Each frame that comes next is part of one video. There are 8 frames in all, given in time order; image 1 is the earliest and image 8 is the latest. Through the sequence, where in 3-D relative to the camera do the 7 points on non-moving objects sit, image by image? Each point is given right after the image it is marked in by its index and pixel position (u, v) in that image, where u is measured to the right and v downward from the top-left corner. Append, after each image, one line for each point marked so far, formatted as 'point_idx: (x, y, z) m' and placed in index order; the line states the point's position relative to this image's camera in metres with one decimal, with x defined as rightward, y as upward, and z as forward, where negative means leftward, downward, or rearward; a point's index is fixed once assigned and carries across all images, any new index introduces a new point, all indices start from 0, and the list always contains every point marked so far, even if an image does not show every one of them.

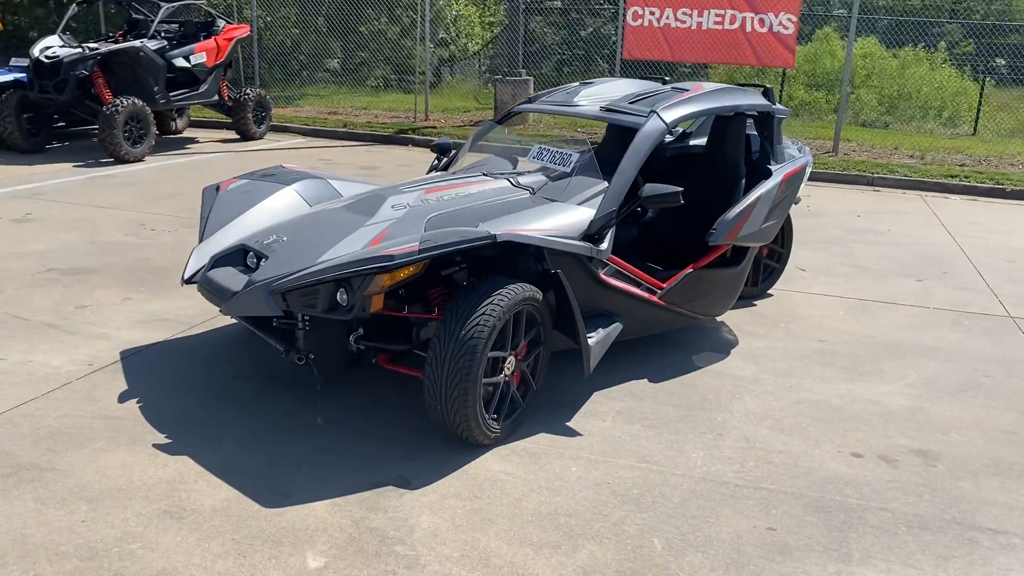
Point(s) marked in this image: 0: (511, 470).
0: (0.0, -0.7, +3.5) m
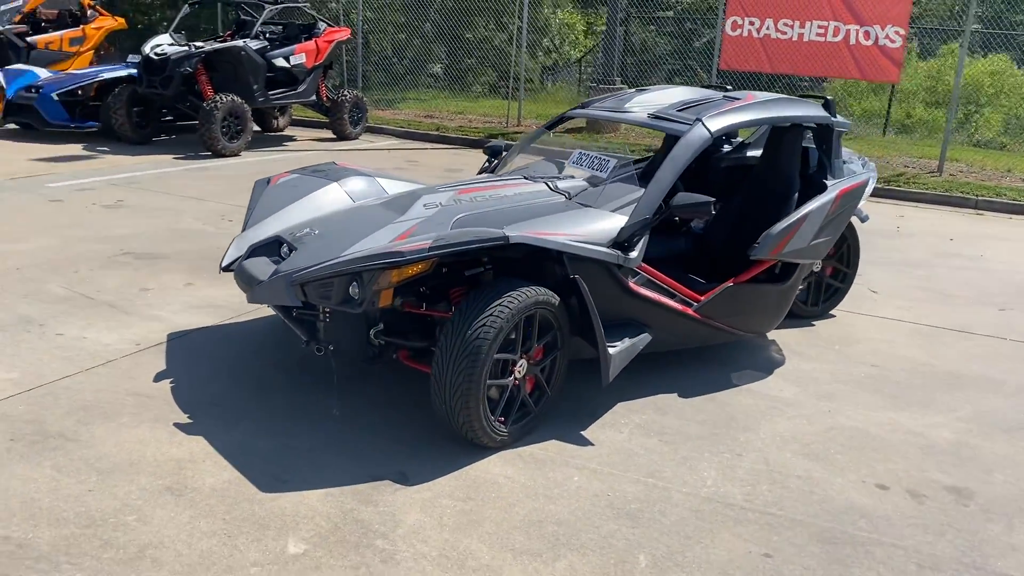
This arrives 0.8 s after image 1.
0: (0.0, -0.7, +3.4) m
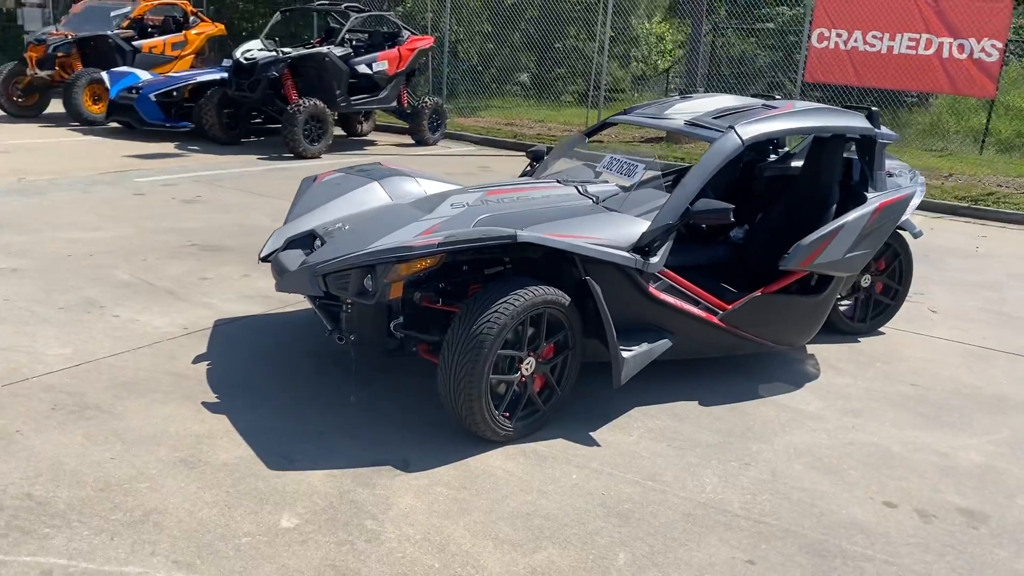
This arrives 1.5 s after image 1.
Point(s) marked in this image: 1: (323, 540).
0: (0.0, -0.7, +3.5) m
1: (-0.6, -0.8, +2.9) m
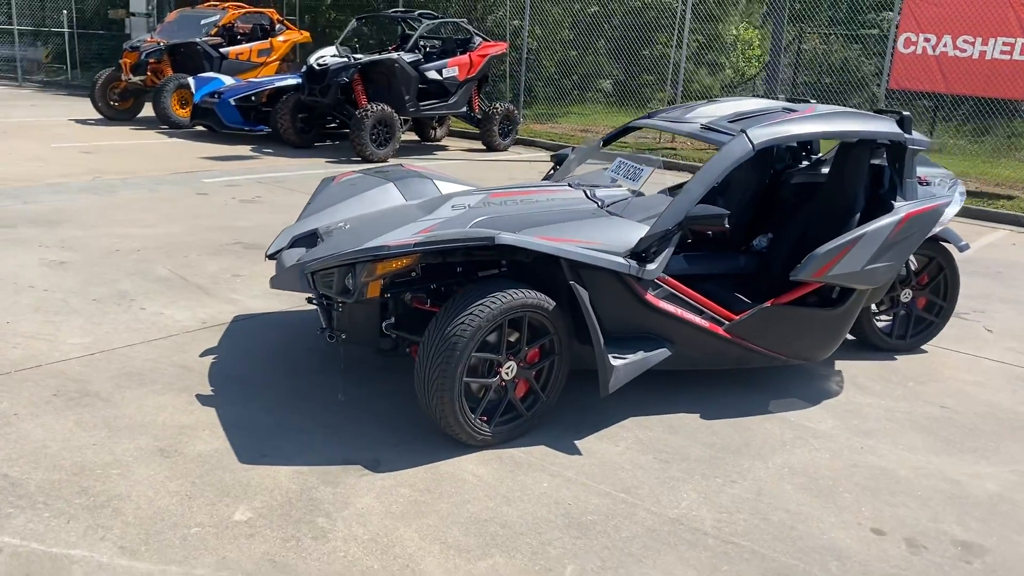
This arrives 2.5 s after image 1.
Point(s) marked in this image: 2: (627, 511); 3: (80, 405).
0: (-0.1, -0.7, +3.5) m
1: (-0.8, -0.8, +2.9) m
2: (+0.4, -0.8, +3.3) m
3: (-1.9, -0.5, +3.8) m
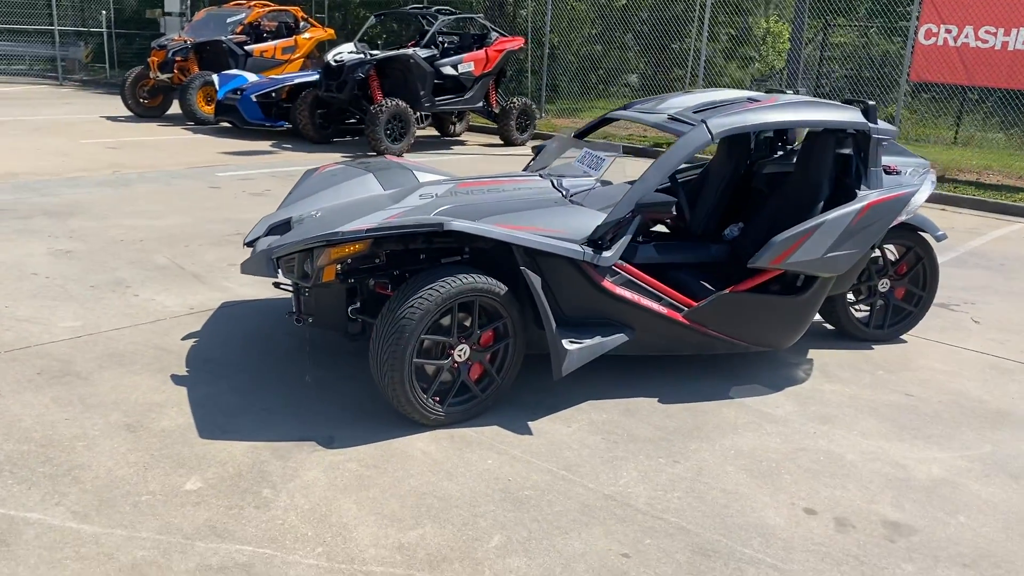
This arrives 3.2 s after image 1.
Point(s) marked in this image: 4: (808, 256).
0: (-0.3, -0.7, +3.6) m
1: (-1.0, -0.8, +3.1) m
2: (+0.2, -0.8, +3.4) m
3: (-2.1, -0.4, +4.0) m
4: (+1.4, +0.2, +4.3) m
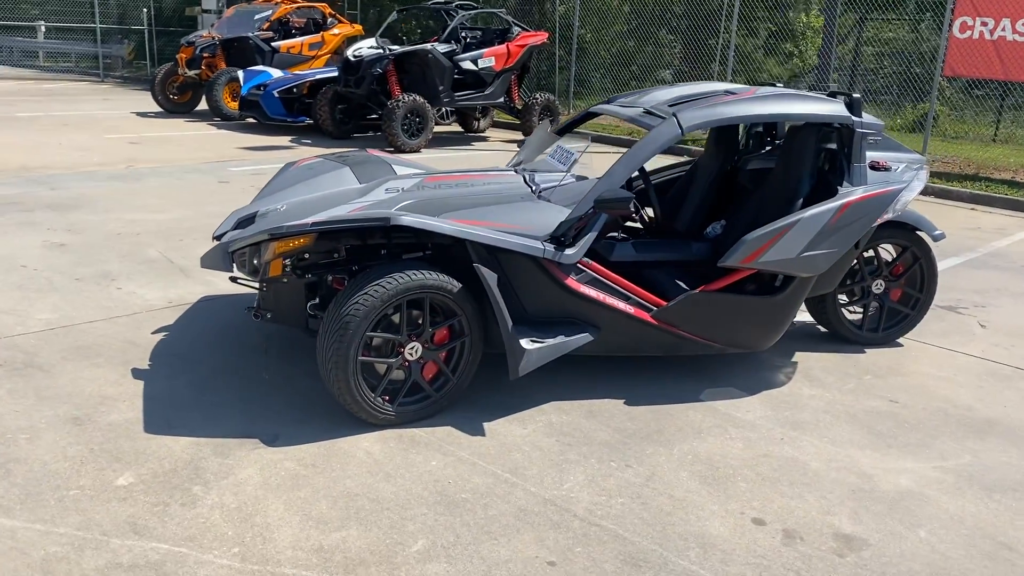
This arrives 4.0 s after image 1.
0: (-0.5, -0.6, +3.5) m
1: (-1.3, -0.7, +3.1) m
2: (0.0, -0.7, +3.3) m
3: (-2.2, -0.4, +4.0) m
4: (+1.3, +0.2, +4.1) m
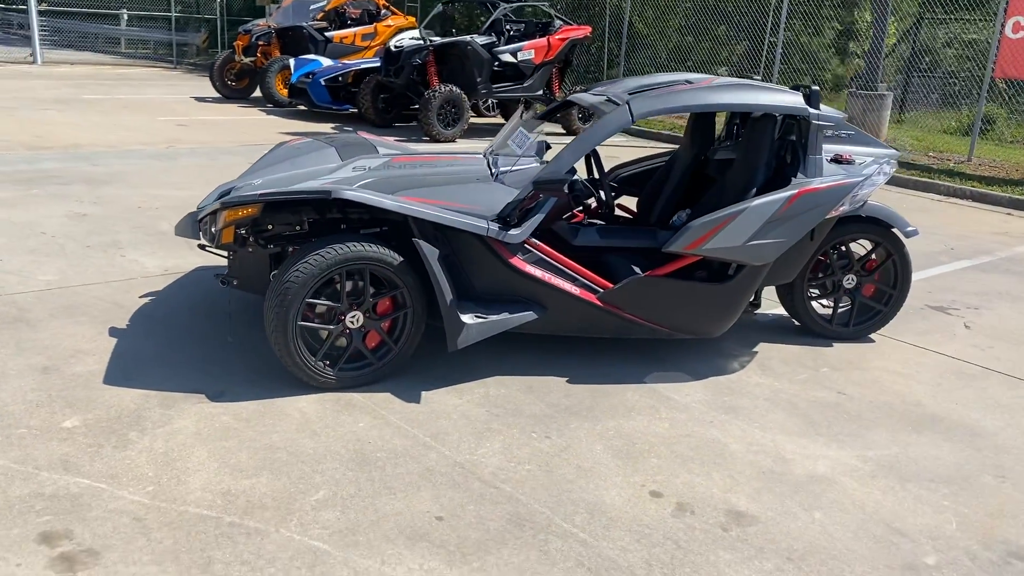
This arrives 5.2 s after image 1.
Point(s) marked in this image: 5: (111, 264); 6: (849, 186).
0: (-0.9, -0.5, +3.7) m
1: (-1.6, -0.6, +3.3) m
2: (-0.4, -0.6, +3.4) m
3: (-2.5, -0.2, +4.4) m
4: (+1.0, +0.2, +4.2) m
5: (-2.5, +0.2, +5.6) m
6: (+1.7, +0.5, +4.4) m
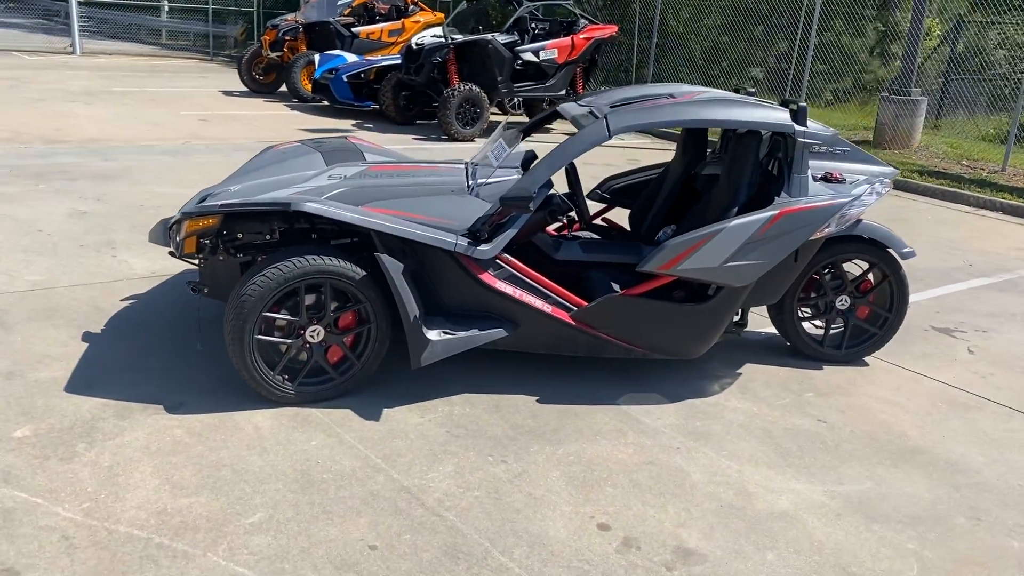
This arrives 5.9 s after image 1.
0: (-1.0, -0.6, +3.7) m
1: (-1.8, -0.6, +3.3) m
2: (-0.5, -0.7, +3.4) m
3: (-2.6, -0.2, +4.4) m
4: (+0.9, +0.1, +4.1) m
5: (-2.6, +0.1, +5.6) m
6: (+1.6, +0.4, +4.2) m
